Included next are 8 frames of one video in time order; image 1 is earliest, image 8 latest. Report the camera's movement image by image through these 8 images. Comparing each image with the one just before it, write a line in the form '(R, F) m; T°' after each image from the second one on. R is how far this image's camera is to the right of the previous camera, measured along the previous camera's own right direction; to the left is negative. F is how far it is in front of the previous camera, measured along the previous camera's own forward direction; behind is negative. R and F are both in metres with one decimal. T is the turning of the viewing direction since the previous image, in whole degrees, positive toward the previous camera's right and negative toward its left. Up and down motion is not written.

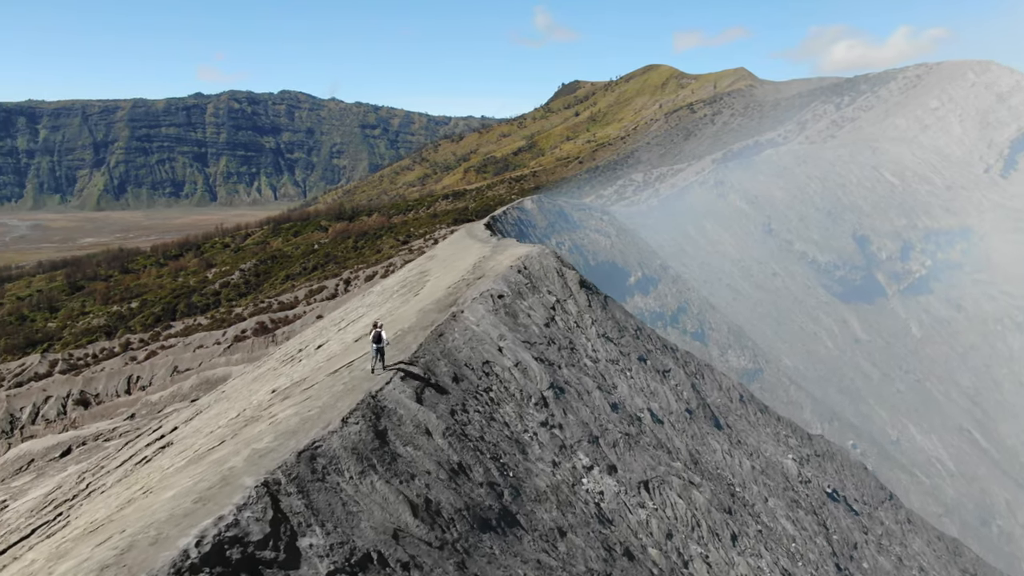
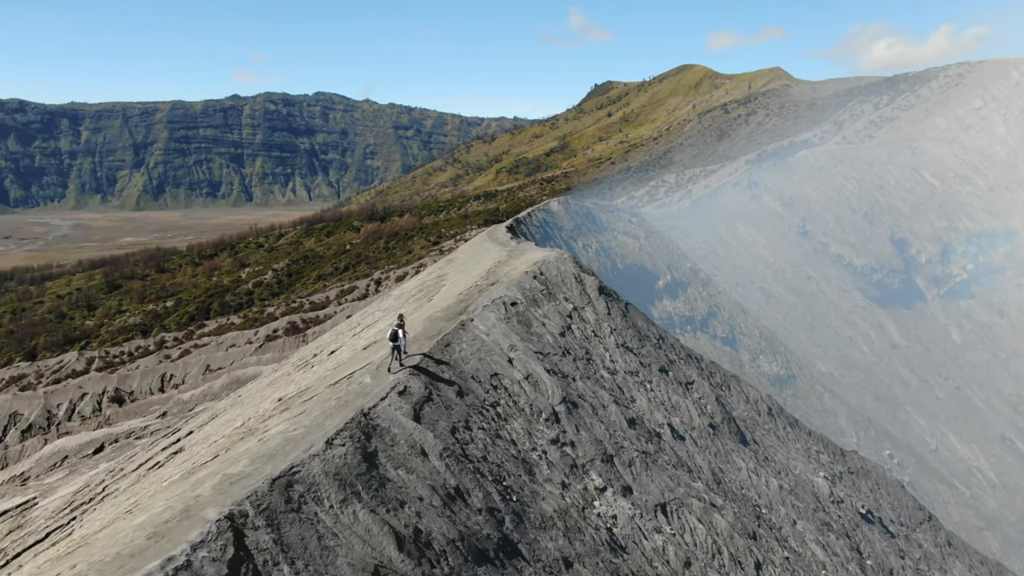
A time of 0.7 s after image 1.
(+0.2, +0.3) m; -2°
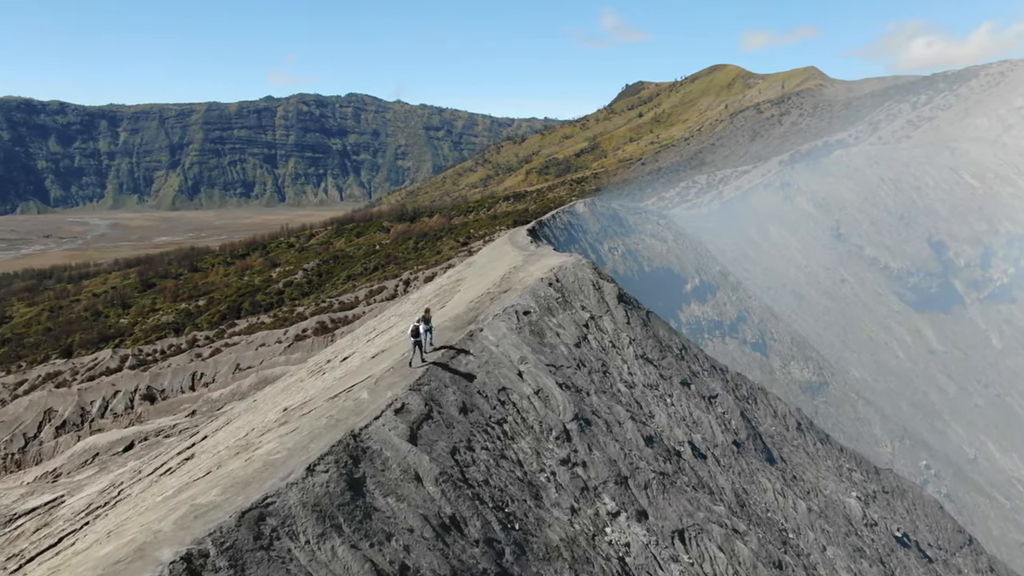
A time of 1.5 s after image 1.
(+0.2, +0.3) m; -2°
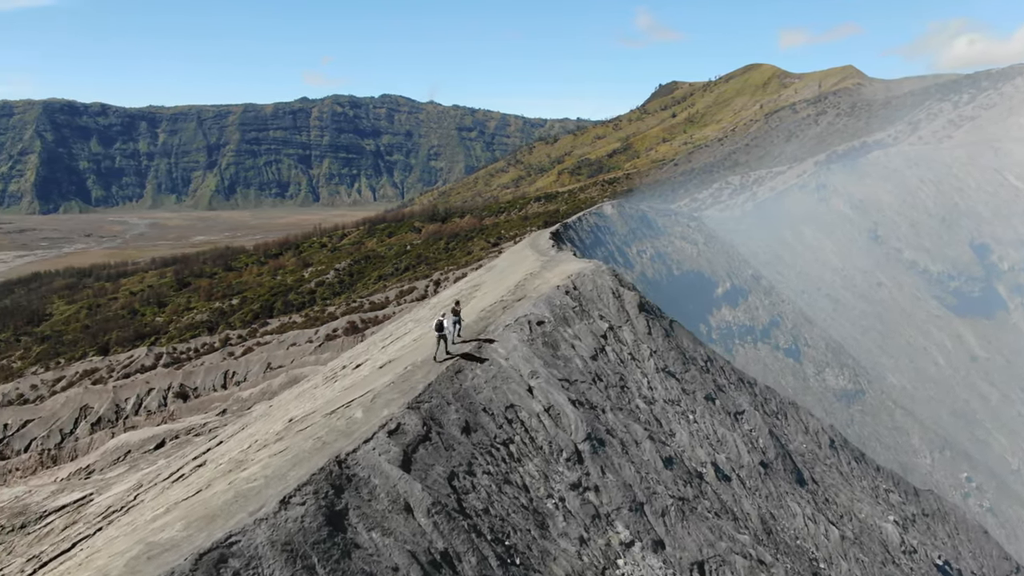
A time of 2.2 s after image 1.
(+0.2, +0.3) m; -3°
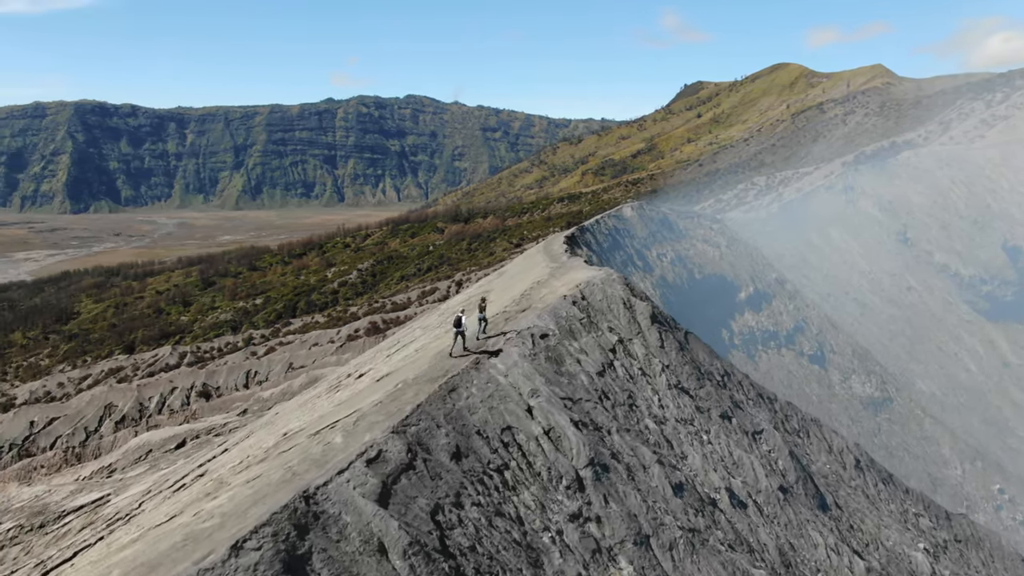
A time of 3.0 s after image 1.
(+0.2, +0.4) m; -2°
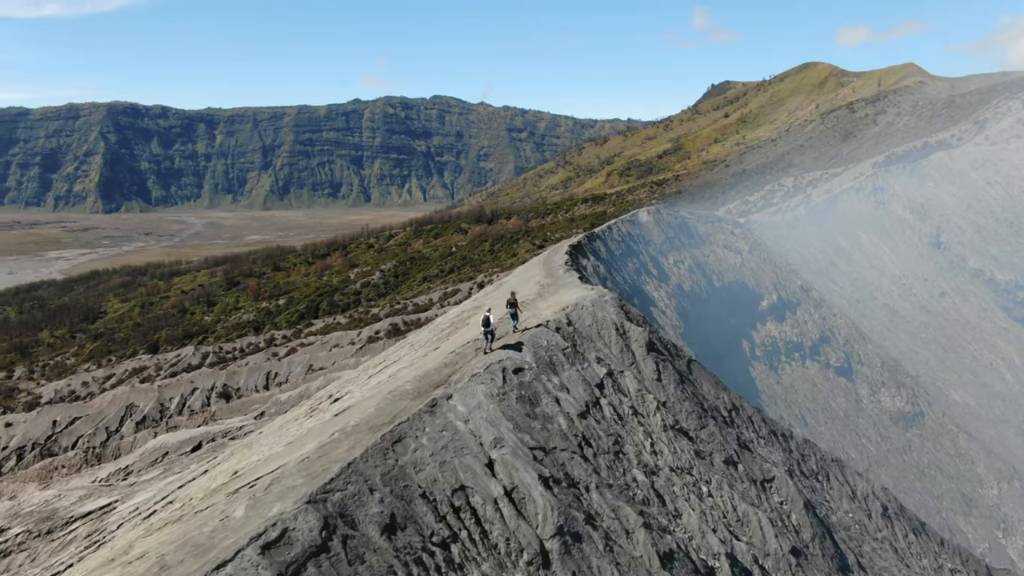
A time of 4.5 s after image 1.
(+0.3, +0.6) m; -2°
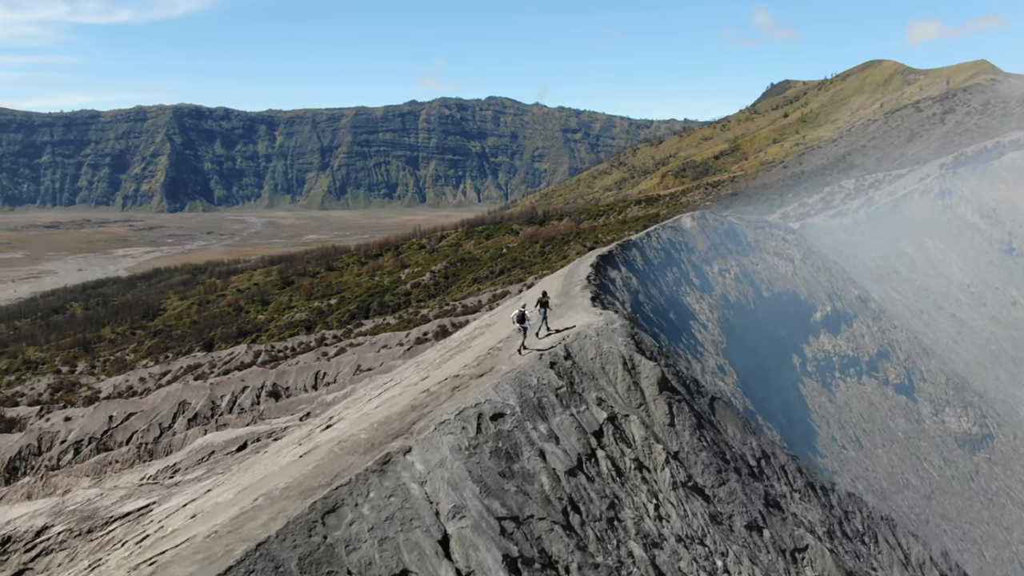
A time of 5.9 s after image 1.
(+0.5, +0.7) m; -4°
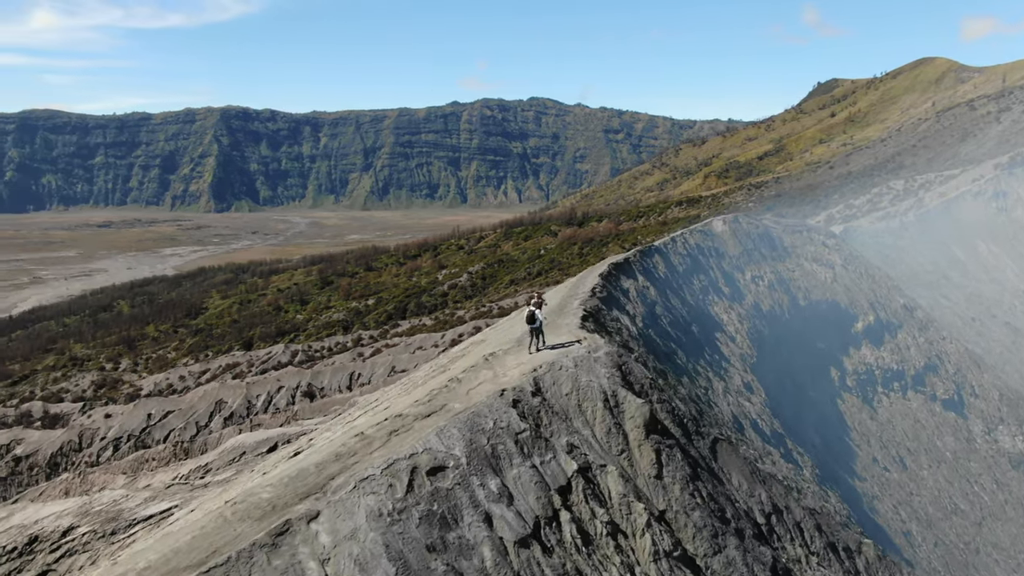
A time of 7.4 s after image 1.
(+0.5, +0.6) m; -3°
